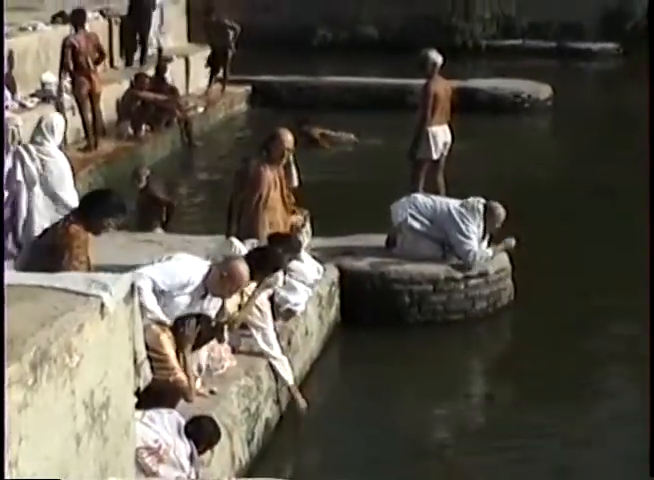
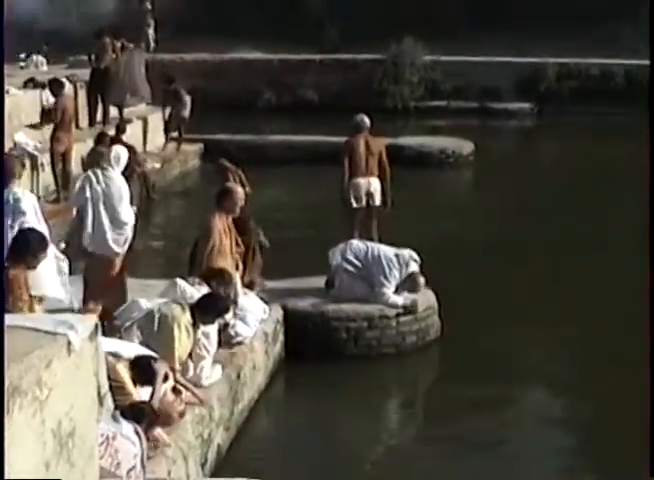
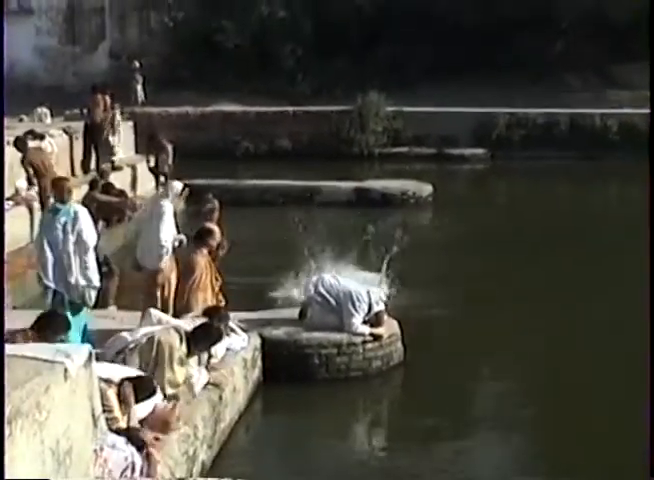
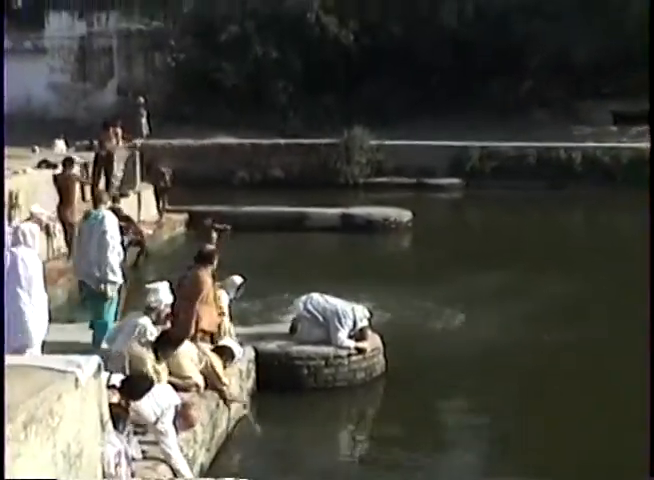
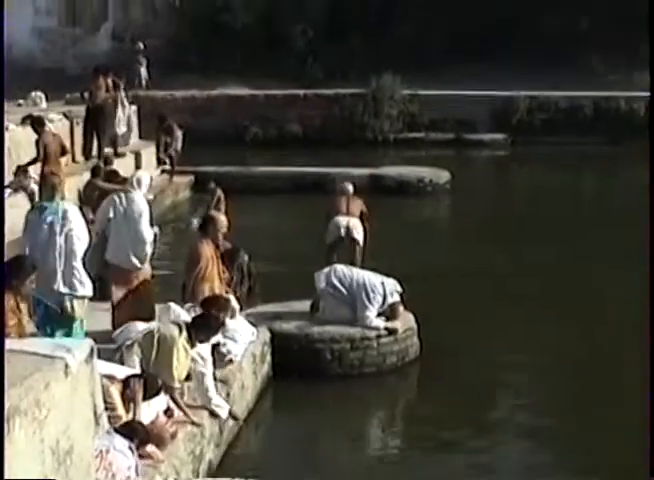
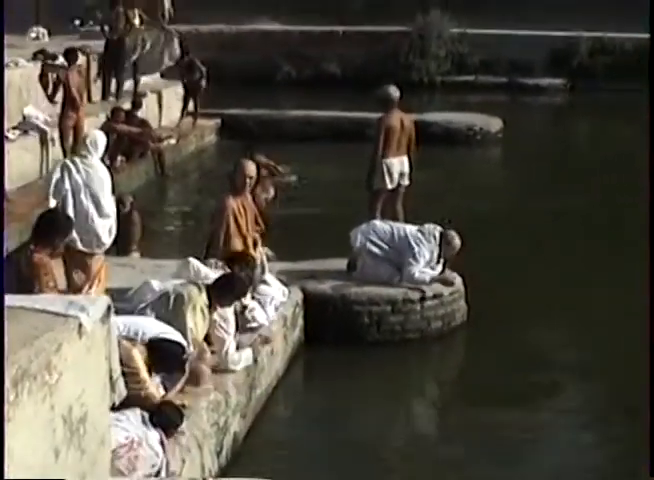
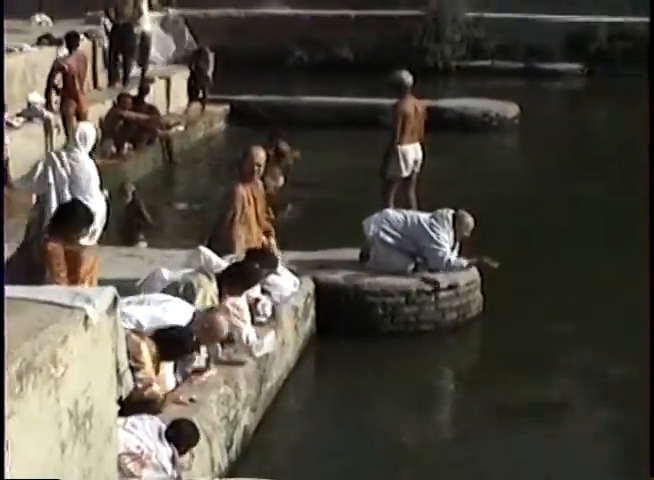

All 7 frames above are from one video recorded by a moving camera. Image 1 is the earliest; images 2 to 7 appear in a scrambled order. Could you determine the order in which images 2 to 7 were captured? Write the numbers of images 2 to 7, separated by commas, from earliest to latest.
7, 6, 2, 5, 3, 4
